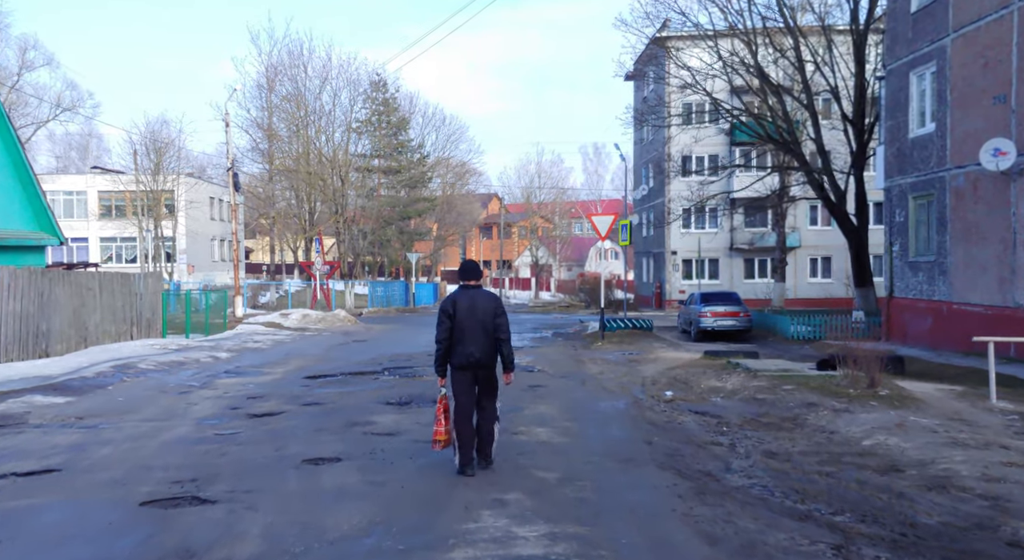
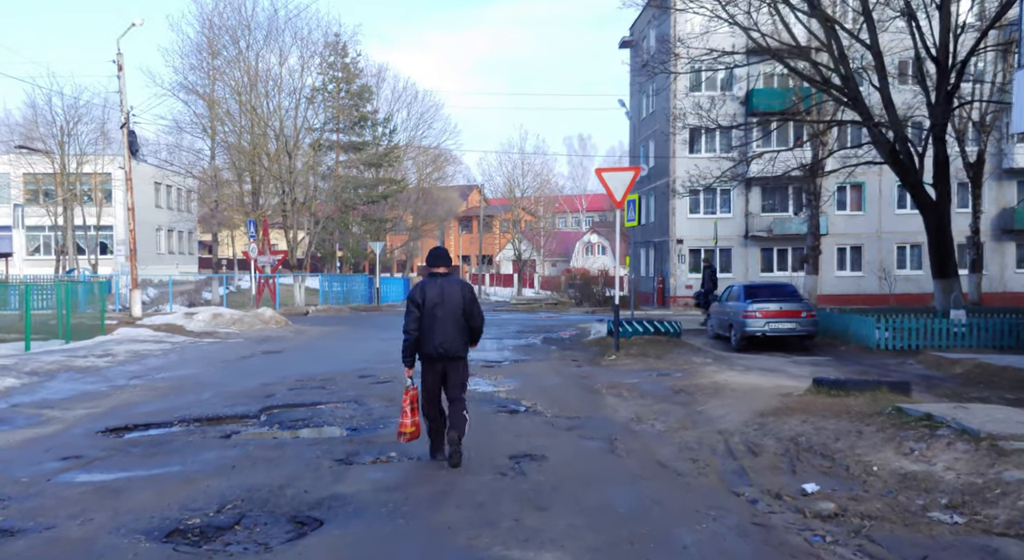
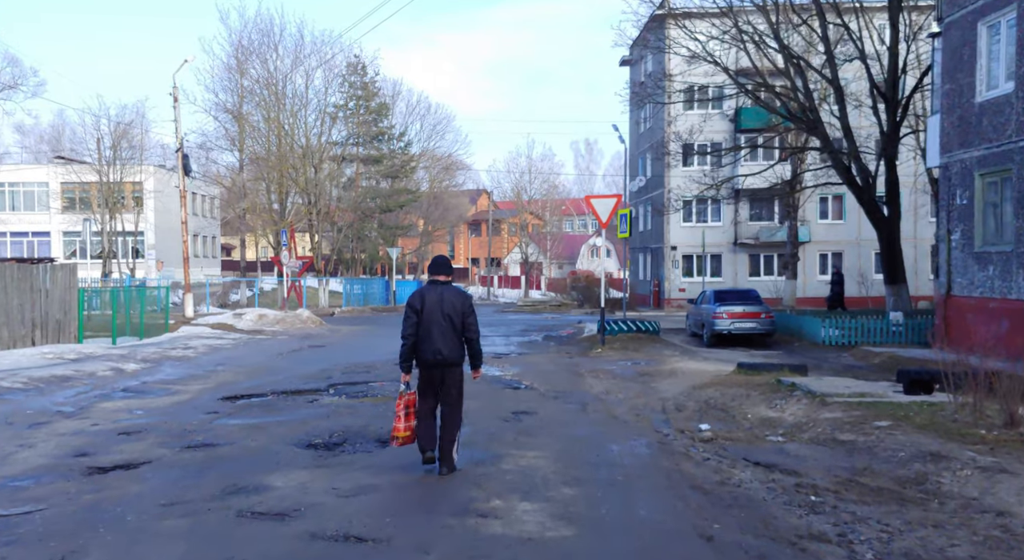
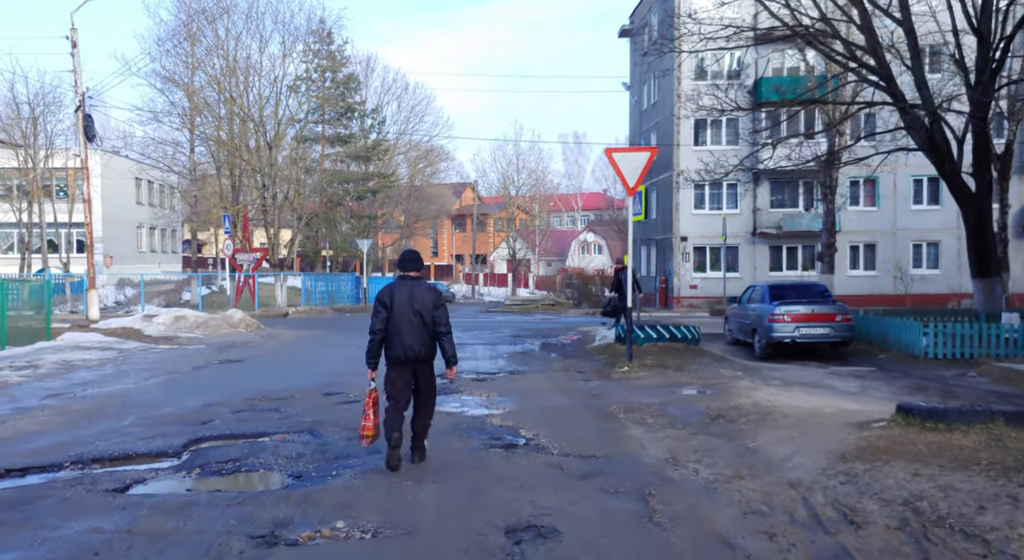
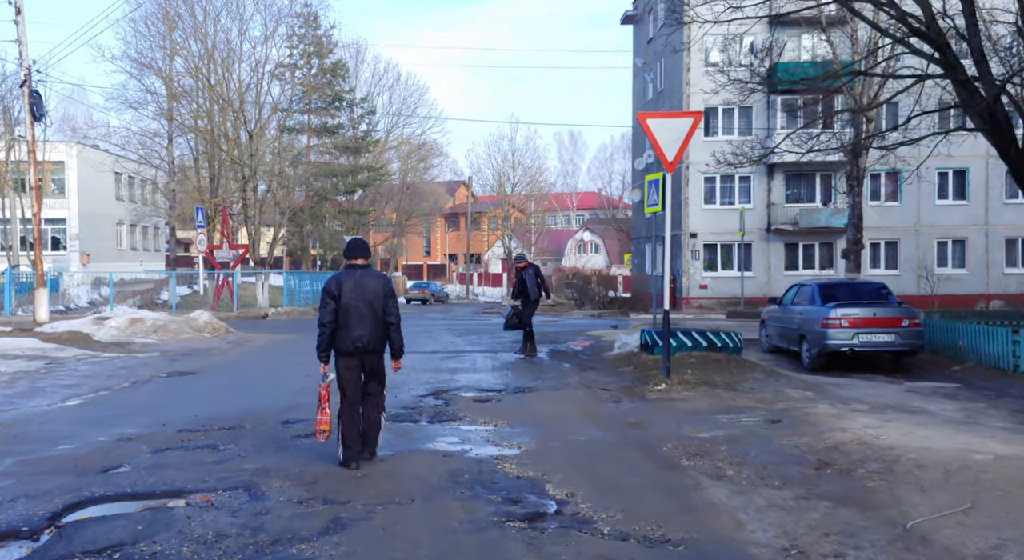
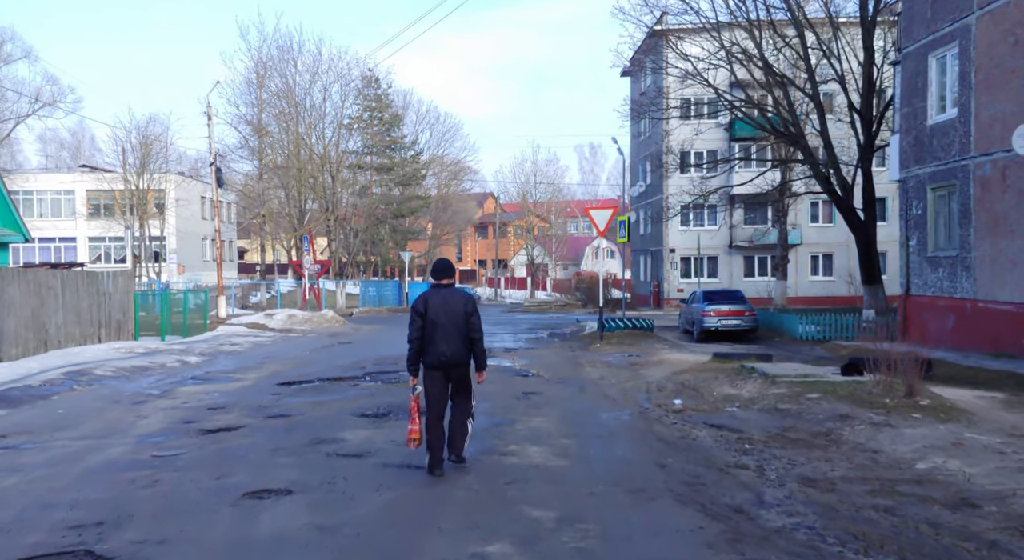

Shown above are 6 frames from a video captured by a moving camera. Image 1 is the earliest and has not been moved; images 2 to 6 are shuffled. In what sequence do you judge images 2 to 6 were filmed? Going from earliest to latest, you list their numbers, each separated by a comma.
6, 3, 2, 4, 5
